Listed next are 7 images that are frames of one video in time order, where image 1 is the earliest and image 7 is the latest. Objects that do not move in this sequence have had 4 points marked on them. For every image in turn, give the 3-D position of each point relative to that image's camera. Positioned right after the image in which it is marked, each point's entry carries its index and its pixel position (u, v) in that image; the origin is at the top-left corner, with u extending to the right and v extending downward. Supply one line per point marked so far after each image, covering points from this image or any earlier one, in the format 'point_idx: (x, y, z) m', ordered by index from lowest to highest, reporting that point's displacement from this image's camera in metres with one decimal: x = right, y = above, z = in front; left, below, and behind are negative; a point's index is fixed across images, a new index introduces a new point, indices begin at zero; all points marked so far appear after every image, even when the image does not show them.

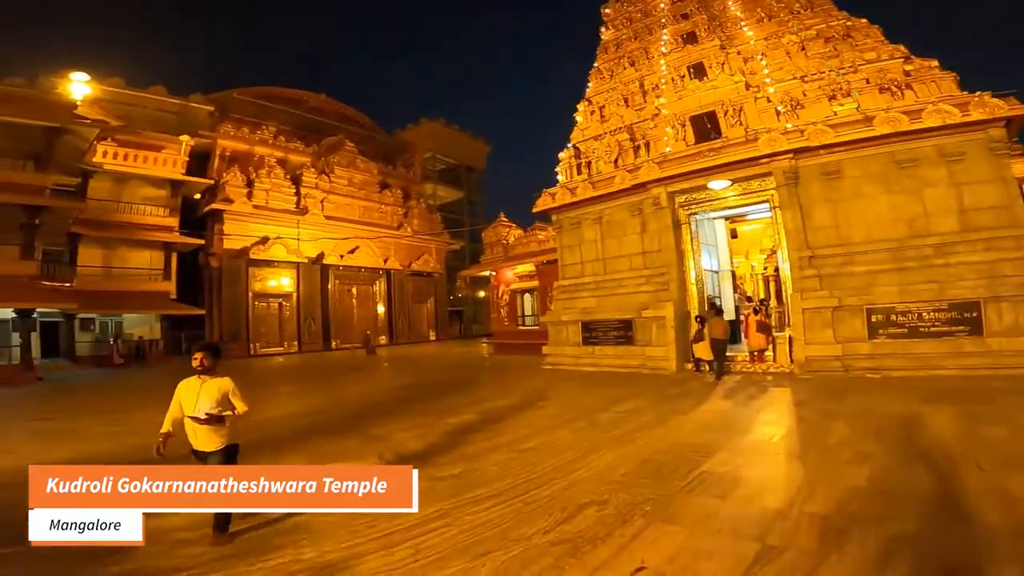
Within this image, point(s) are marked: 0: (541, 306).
0: (+1.0, -0.7, +16.6) m
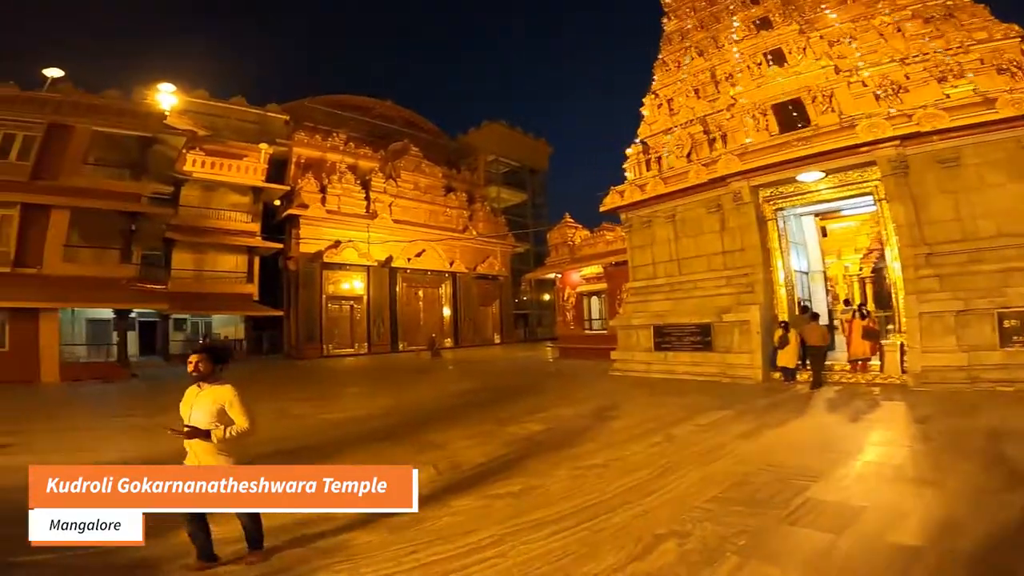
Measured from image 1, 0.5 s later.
0: (+3.1, -0.7, +15.7) m
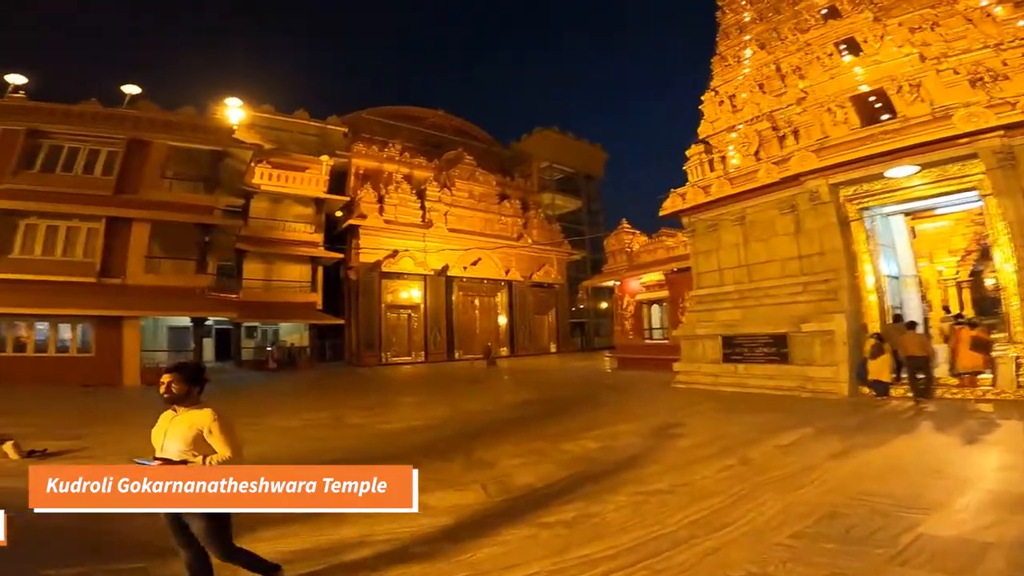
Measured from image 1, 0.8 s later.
0: (+4.8, -1.0, +14.7) m
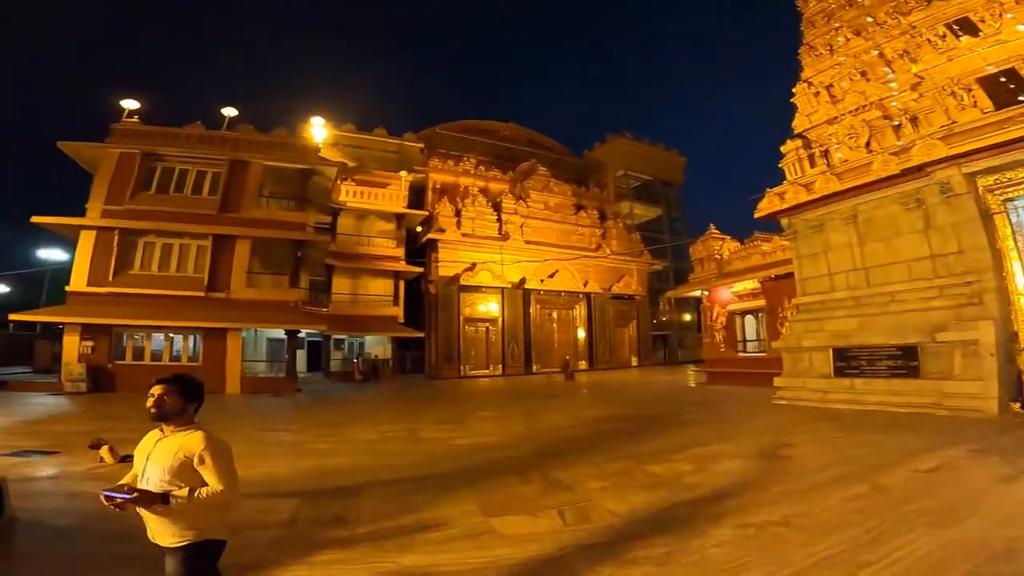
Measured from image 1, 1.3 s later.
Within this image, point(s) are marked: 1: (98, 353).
0: (+7.0, -1.2, +13.3) m
1: (-12.0, -1.8, +14.2) m
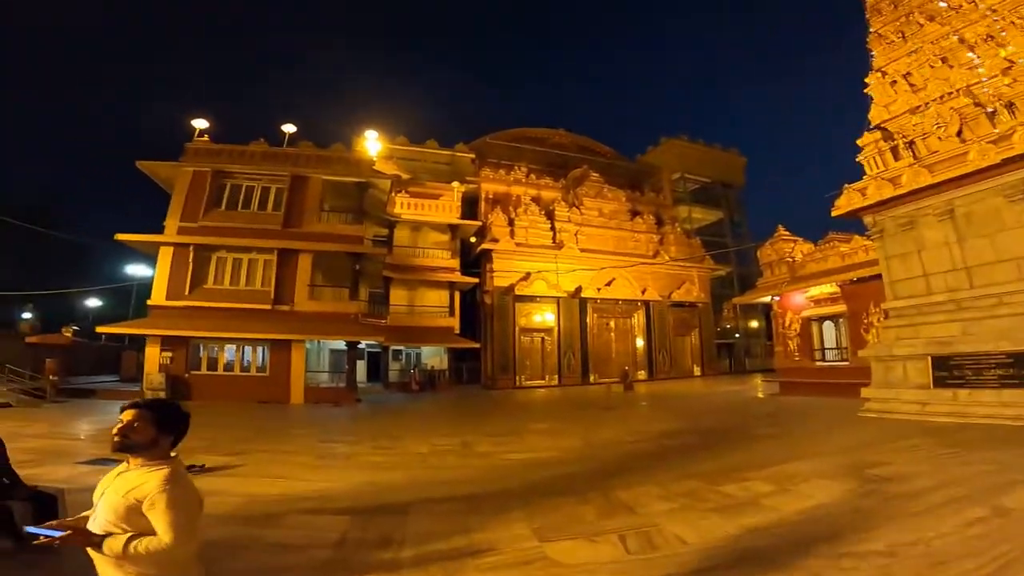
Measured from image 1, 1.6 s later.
0: (+8.5, -1.3, +12.2) m
1: (-10.4, -2.3, +15.1) m
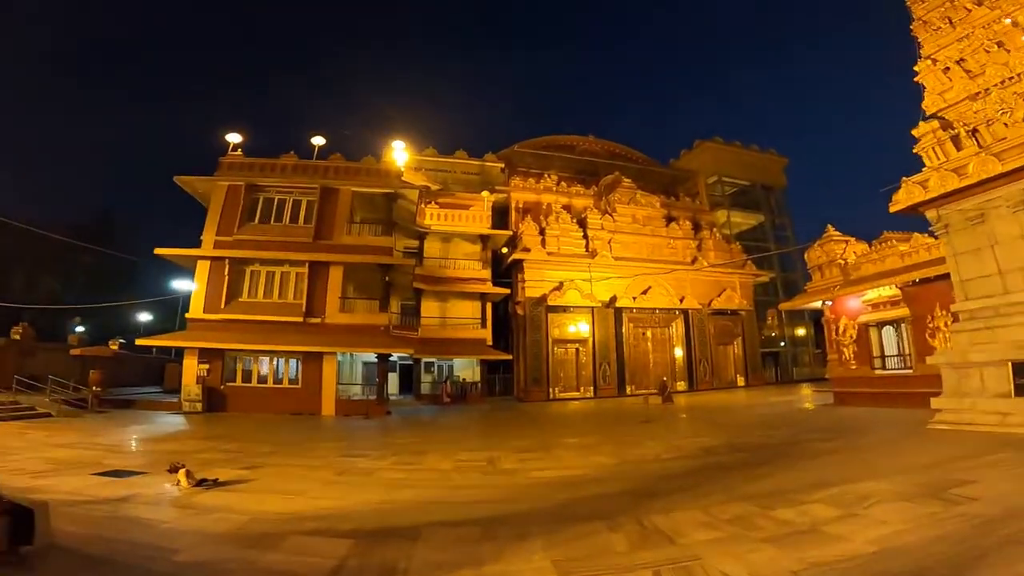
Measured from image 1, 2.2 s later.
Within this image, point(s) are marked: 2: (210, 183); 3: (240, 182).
0: (+9.2, -1.3, +11.1) m
1: (-9.4, -2.7, +15.3) m
2: (-10.4, +3.6, +17.0) m
3: (-9.2, +3.6, +16.9) m
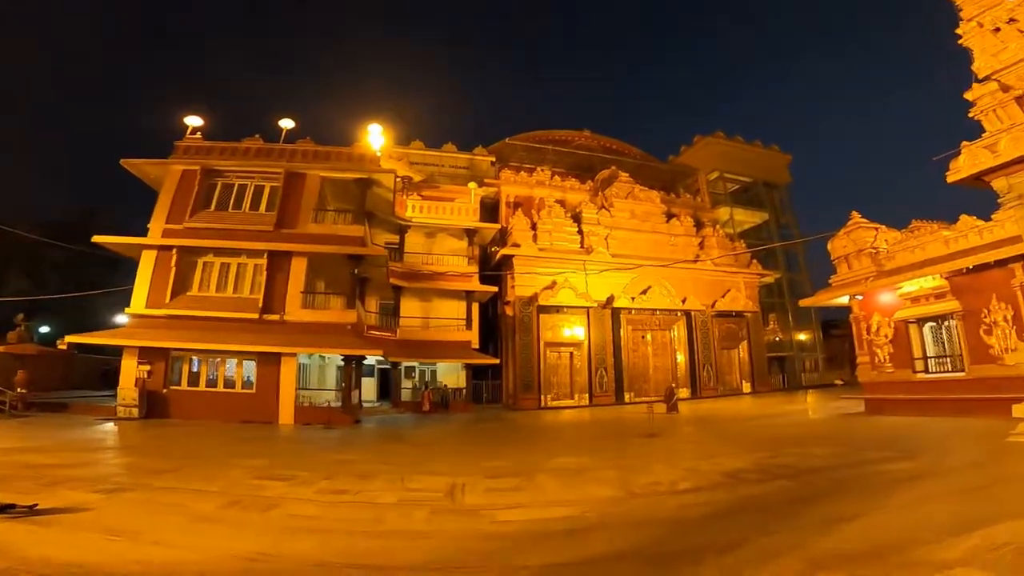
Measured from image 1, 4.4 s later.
0: (+8.8, -1.1, +9.4) m
1: (-9.8, -2.5, +13.4) m
2: (-10.8, +3.8, +15.1) m
3: (-9.7, +3.8, +15.1) m
